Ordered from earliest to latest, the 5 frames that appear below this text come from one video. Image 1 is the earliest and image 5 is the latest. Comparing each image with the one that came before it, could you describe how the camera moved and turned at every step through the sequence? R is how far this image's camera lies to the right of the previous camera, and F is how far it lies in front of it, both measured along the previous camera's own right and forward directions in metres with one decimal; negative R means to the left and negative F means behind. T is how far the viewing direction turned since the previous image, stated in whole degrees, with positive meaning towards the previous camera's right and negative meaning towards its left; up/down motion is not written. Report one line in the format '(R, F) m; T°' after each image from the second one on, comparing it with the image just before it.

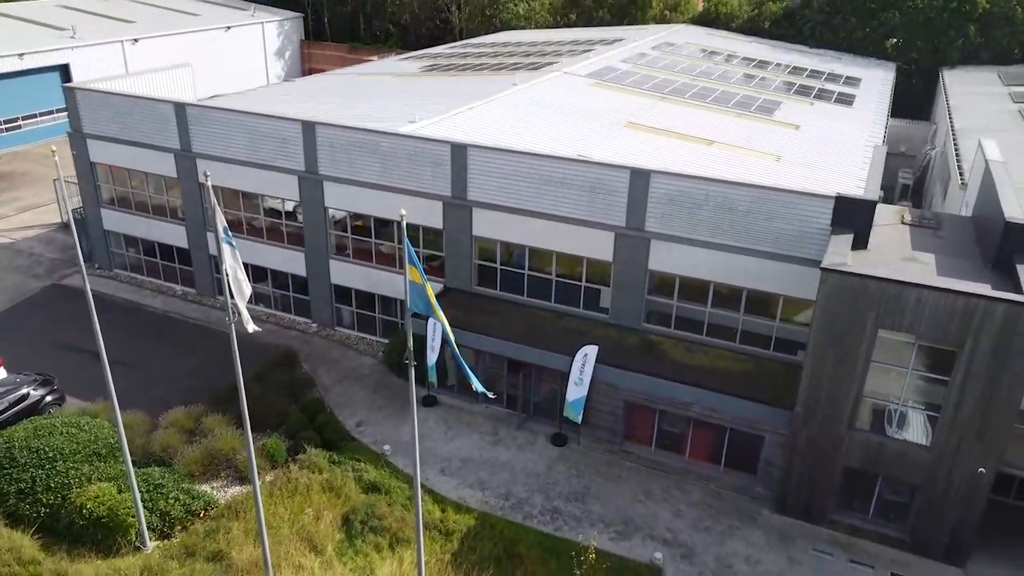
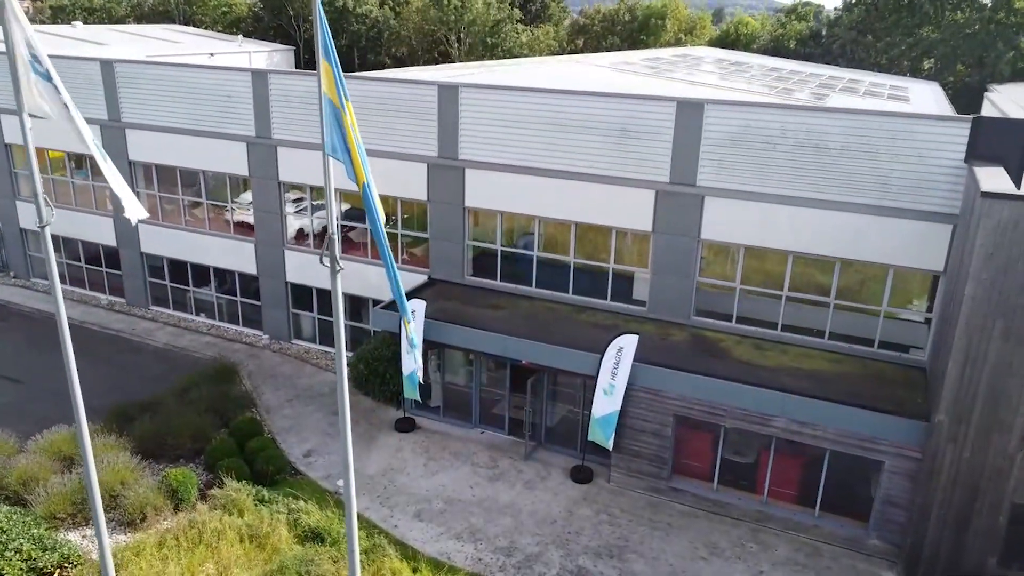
(-0.1, +6.0) m; 0°
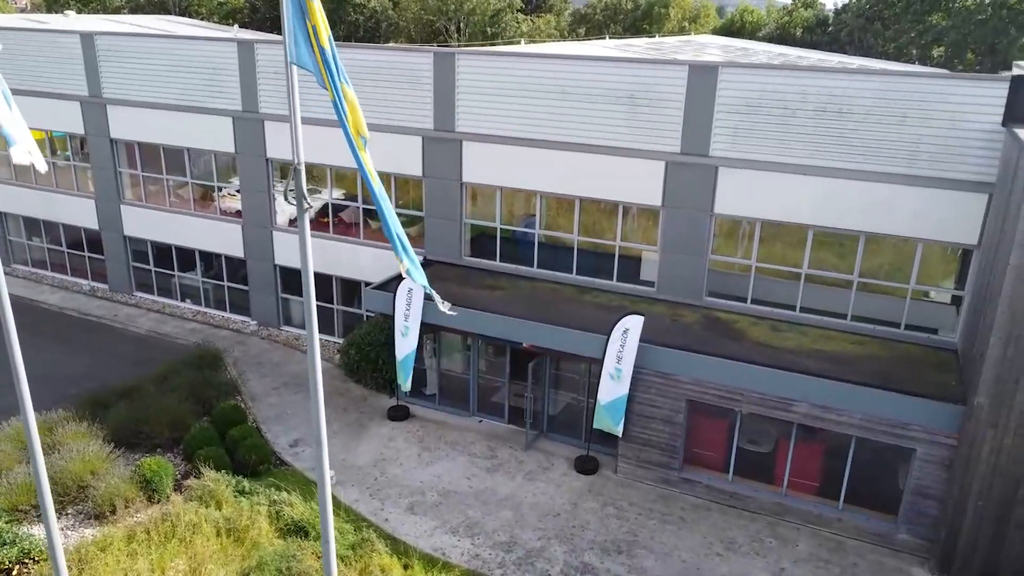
(0.0, +1.1) m; 0°
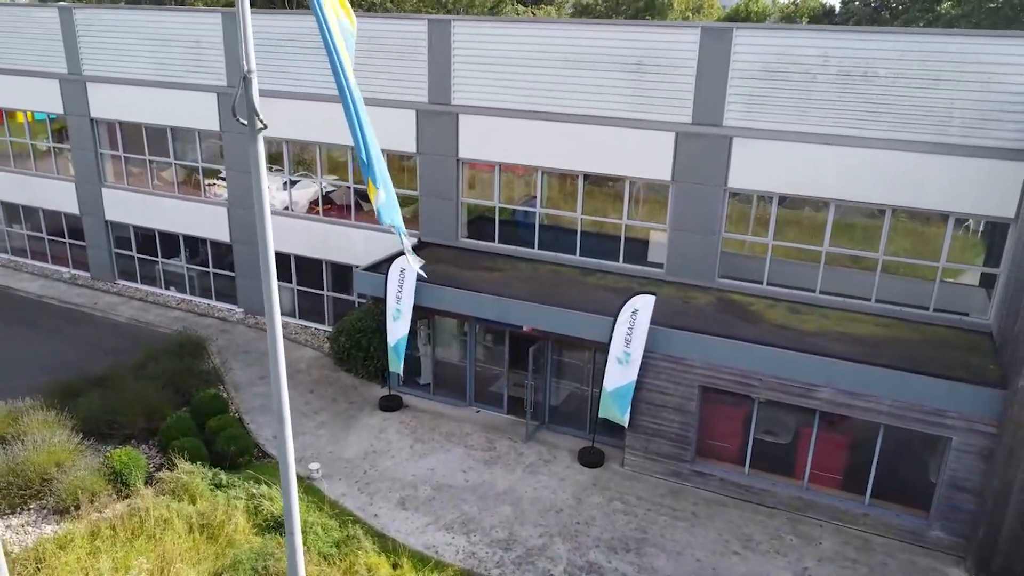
(0.0, +1.0) m; 0°
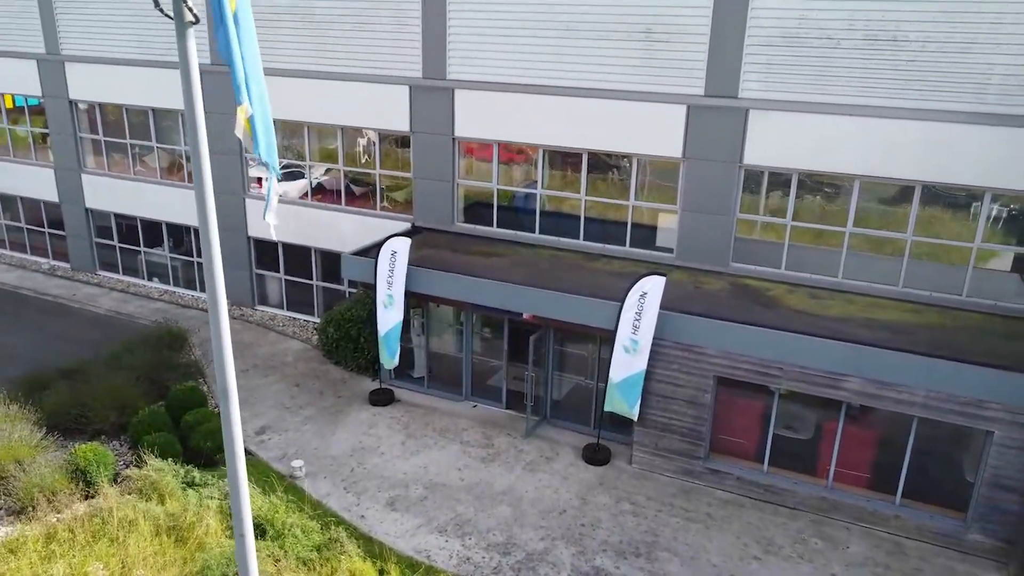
(0.0, +1.0) m; 0°
